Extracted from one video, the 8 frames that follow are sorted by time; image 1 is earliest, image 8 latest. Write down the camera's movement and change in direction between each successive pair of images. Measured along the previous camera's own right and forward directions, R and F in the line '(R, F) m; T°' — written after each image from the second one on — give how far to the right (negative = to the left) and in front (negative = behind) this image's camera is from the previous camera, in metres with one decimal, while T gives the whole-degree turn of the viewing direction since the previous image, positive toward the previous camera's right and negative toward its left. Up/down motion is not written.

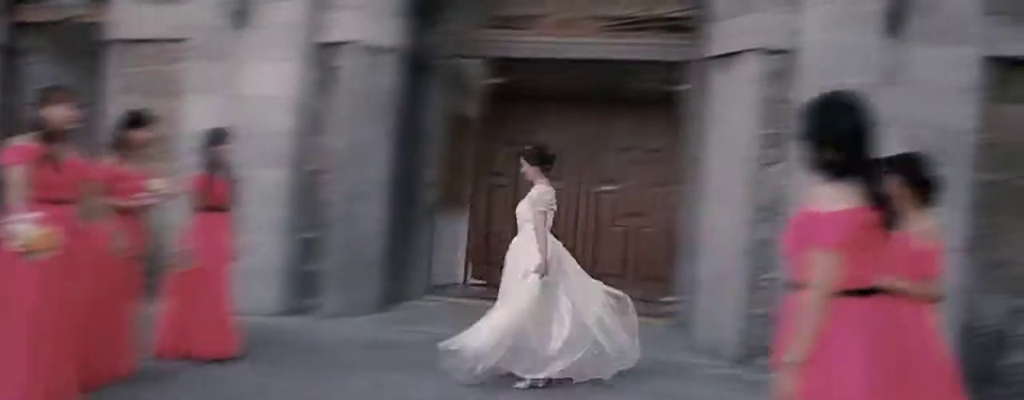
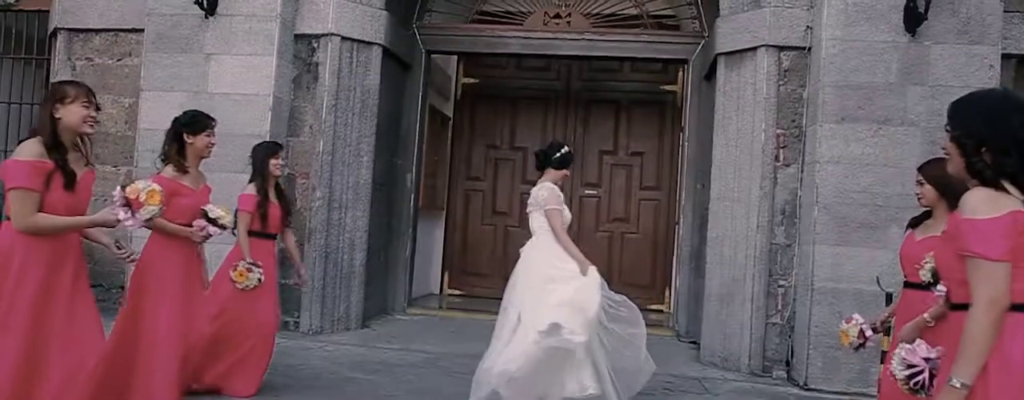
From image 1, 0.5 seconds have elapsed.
(-0.5, +0.5) m; +5°
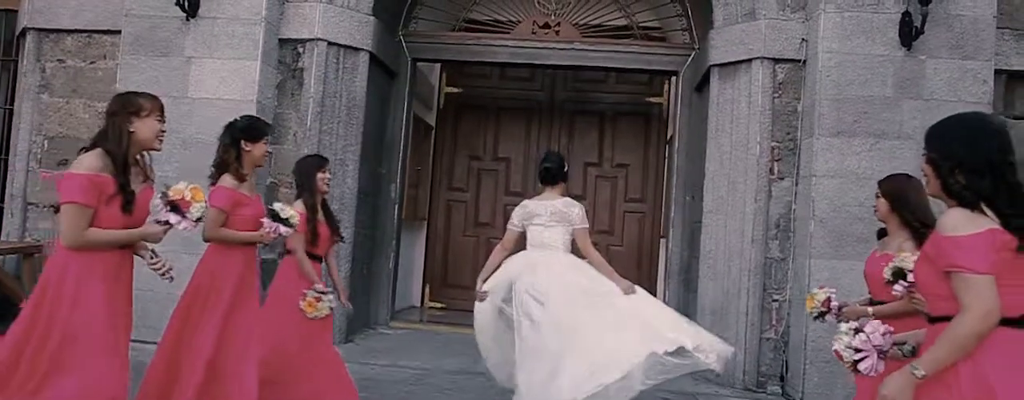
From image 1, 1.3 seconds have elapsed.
(-0.2, +0.1) m; +3°
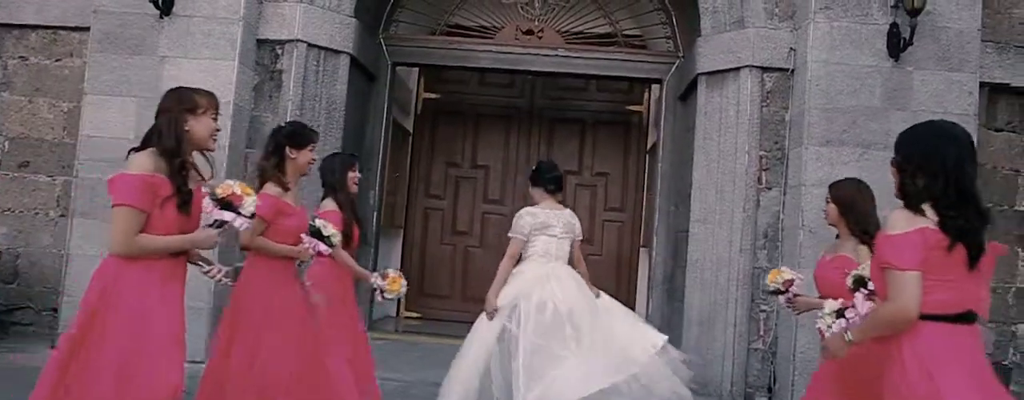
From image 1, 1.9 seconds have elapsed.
(-0.2, +0.1) m; +3°
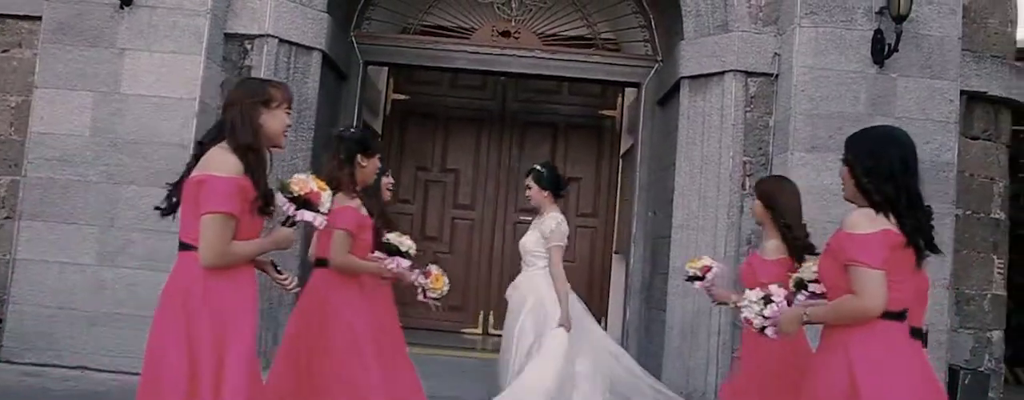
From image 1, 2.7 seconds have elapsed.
(-0.2, +0.2) m; +4°
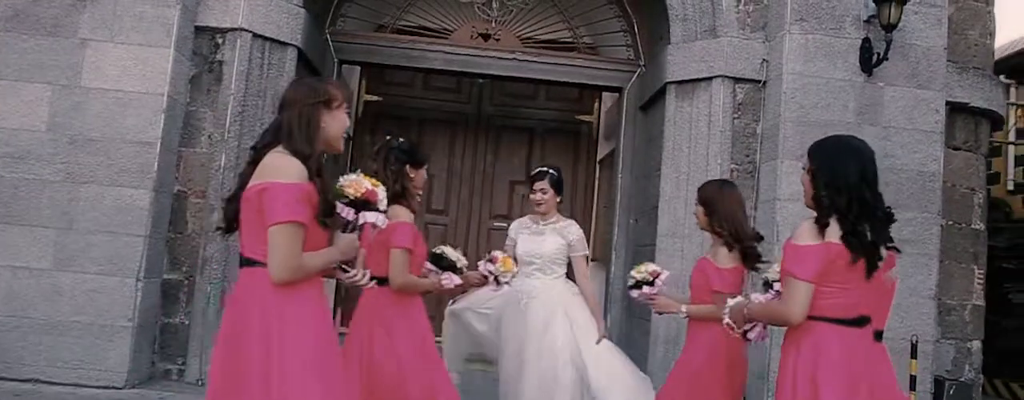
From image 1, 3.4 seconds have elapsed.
(-0.2, +0.2) m; +3°
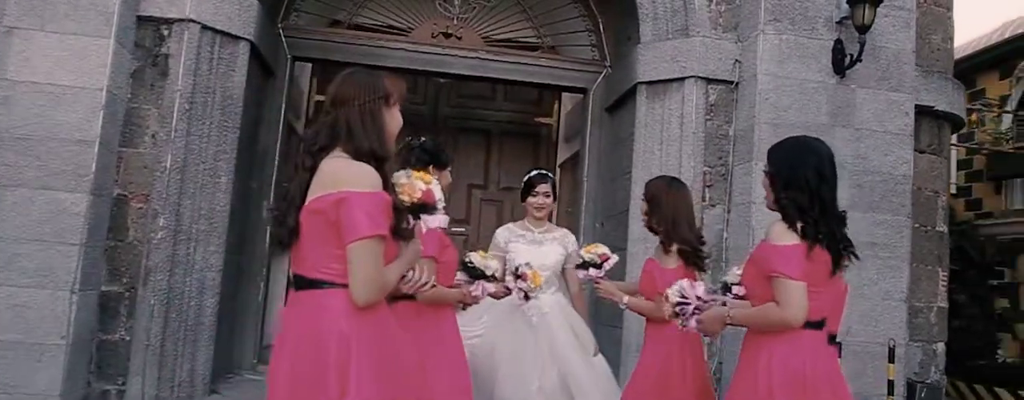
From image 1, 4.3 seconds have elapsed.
(-0.2, +0.2) m; +5°
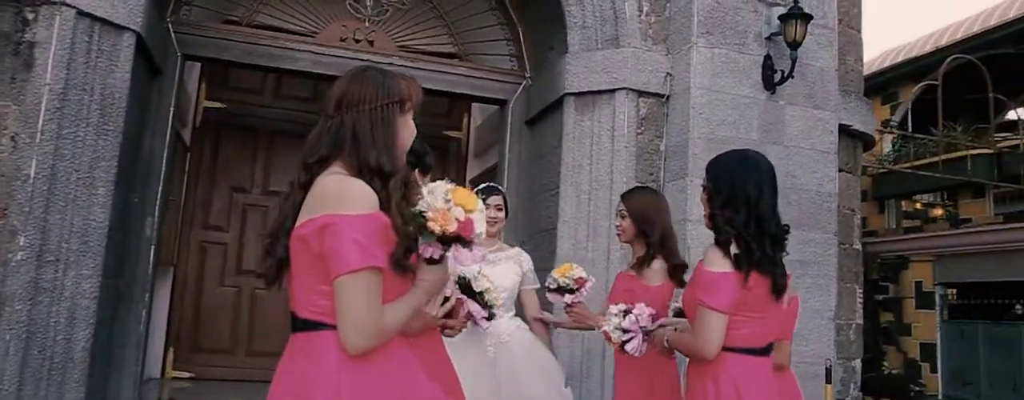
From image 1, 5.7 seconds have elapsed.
(-0.3, +0.4) m; +9°
